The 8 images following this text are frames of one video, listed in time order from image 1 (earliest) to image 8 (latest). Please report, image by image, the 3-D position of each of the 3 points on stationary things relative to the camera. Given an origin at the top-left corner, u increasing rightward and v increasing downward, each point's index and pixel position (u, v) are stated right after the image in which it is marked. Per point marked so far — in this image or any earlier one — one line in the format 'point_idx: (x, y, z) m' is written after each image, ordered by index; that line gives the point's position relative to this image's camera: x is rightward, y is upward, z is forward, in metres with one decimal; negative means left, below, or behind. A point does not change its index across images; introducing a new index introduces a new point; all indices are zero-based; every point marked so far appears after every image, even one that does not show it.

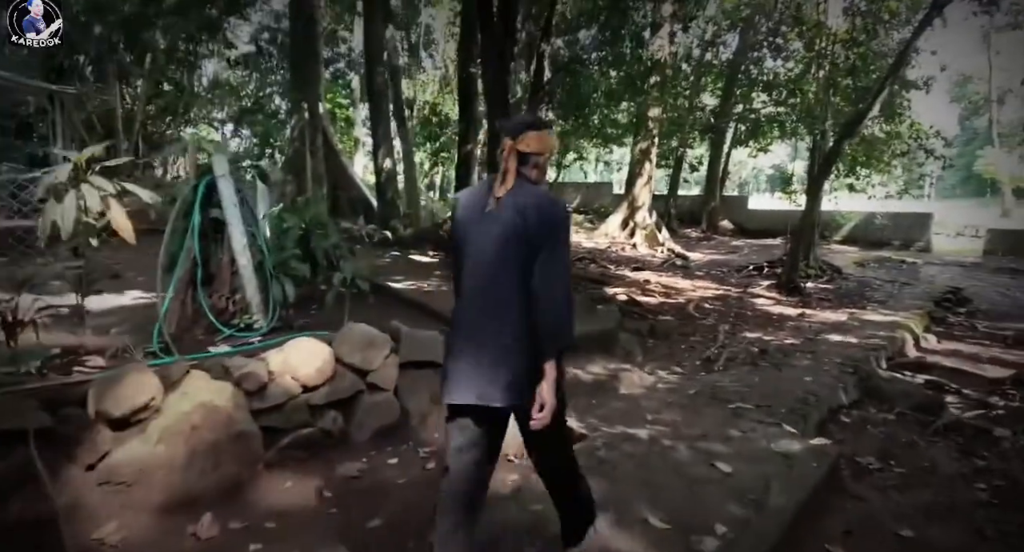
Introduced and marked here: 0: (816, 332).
0: (+2.4, -0.4, +4.9) m
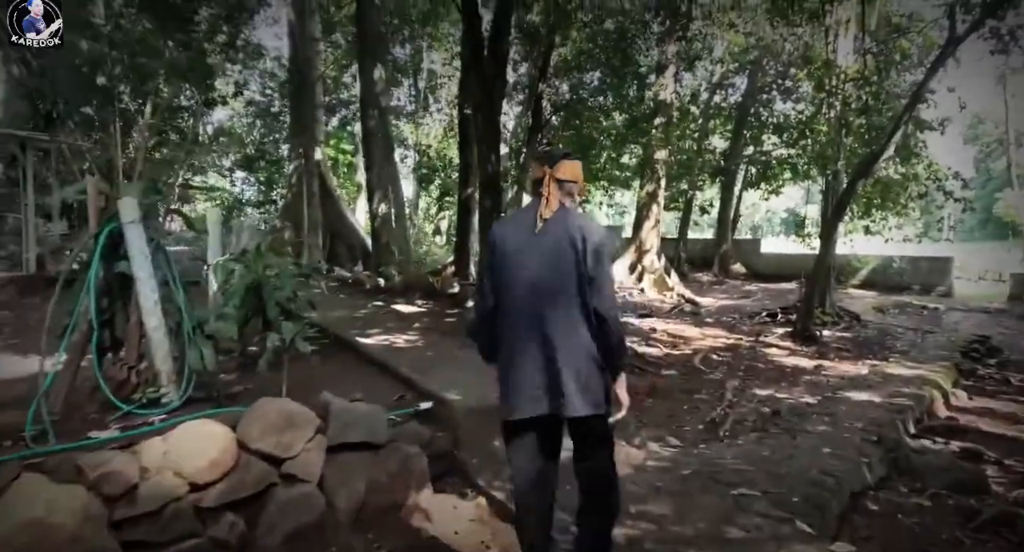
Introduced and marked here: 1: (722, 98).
0: (+2.3, -0.8, +4.5) m
1: (+2.1, +1.9, +6.5) m
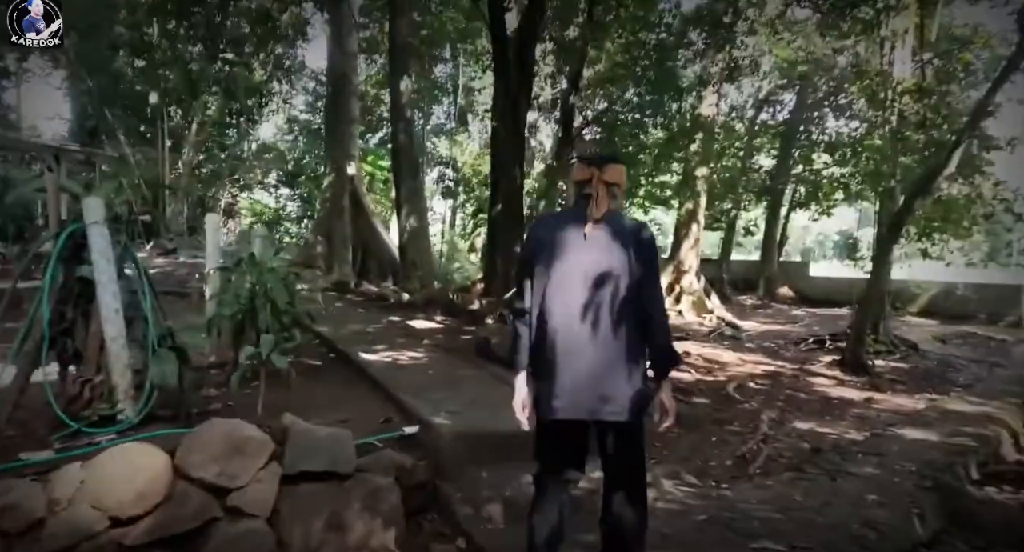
0: (+2.4, -1.0, +4.1) m
1: (+2.5, +1.6, +6.2) m
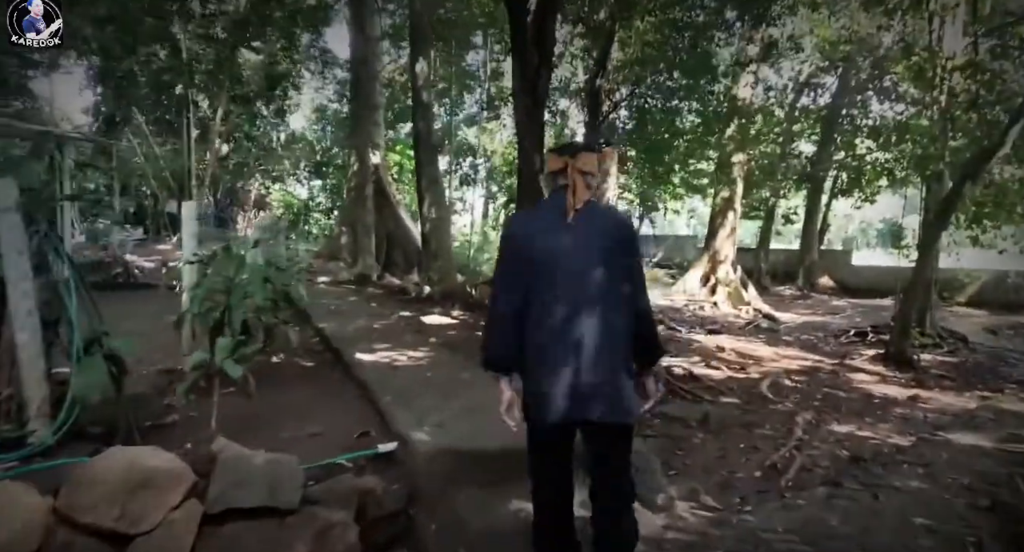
0: (+2.5, -0.9, +3.7) m
1: (+2.7, +1.7, +5.8) m
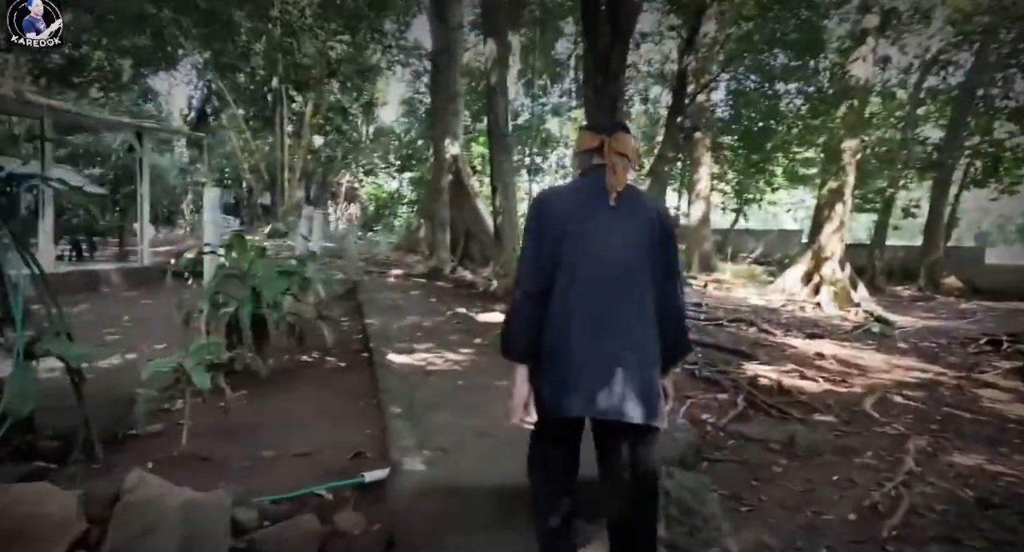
0: (+2.8, -0.9, +3.1) m
1: (+3.3, +1.7, +5.0) m
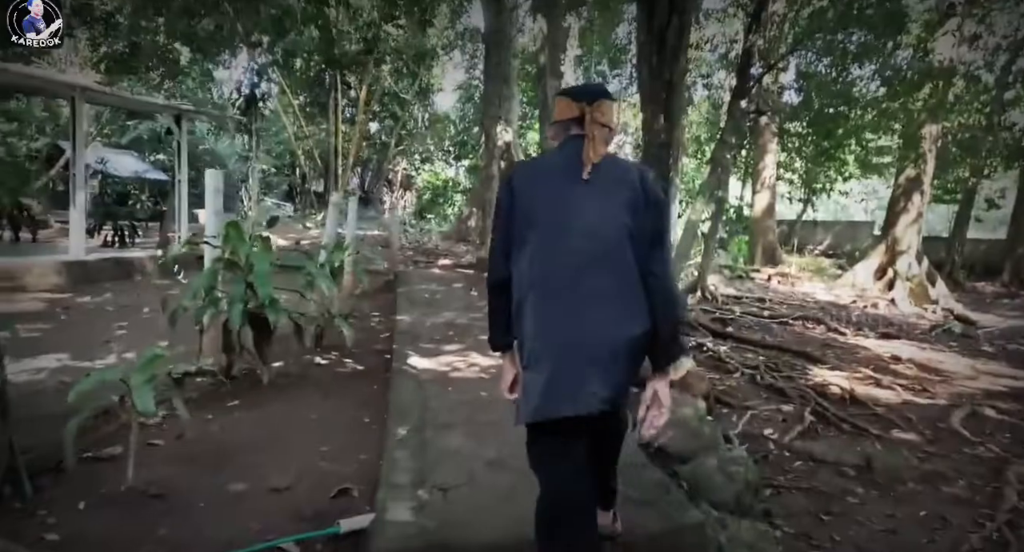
0: (+2.9, -1.0, +2.5) m
1: (+3.6, +1.7, +4.4) m
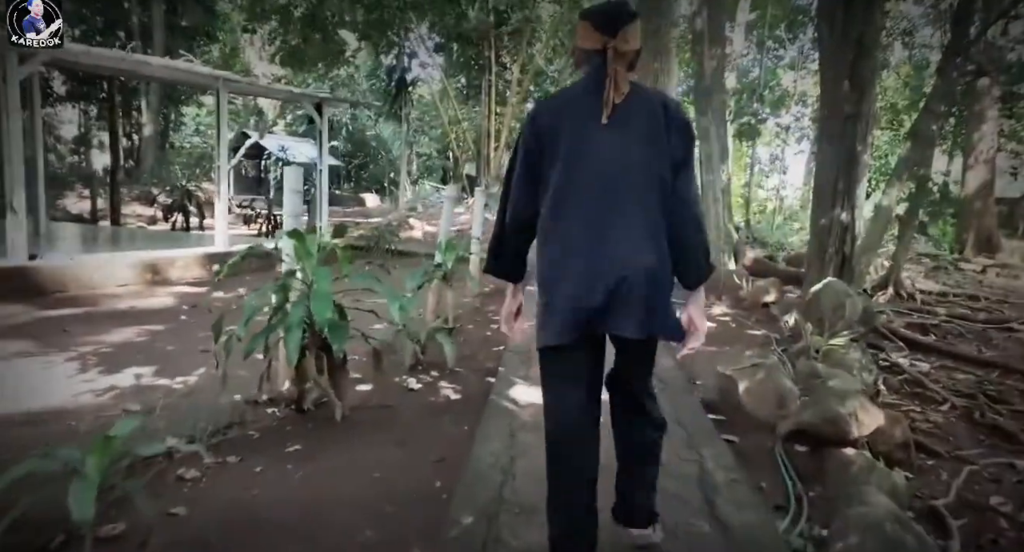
0: (+3.3, -1.1, +1.3) m
1: (+4.4, +1.6, +2.9) m
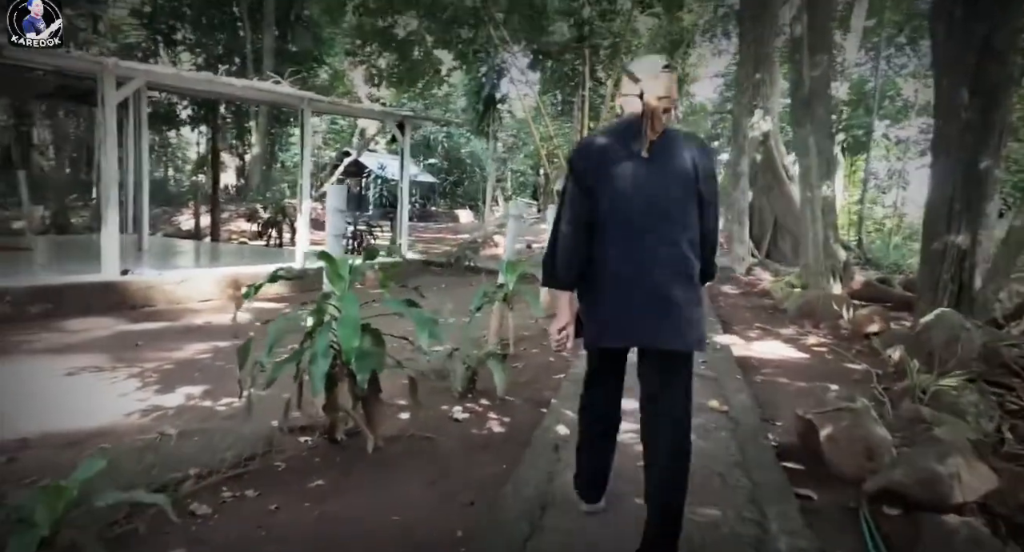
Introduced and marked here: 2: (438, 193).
0: (+3.3, -1.2, +0.7) m
1: (+4.7, +1.4, +2.1) m
2: (-1.4, +1.5, +11.1) m
